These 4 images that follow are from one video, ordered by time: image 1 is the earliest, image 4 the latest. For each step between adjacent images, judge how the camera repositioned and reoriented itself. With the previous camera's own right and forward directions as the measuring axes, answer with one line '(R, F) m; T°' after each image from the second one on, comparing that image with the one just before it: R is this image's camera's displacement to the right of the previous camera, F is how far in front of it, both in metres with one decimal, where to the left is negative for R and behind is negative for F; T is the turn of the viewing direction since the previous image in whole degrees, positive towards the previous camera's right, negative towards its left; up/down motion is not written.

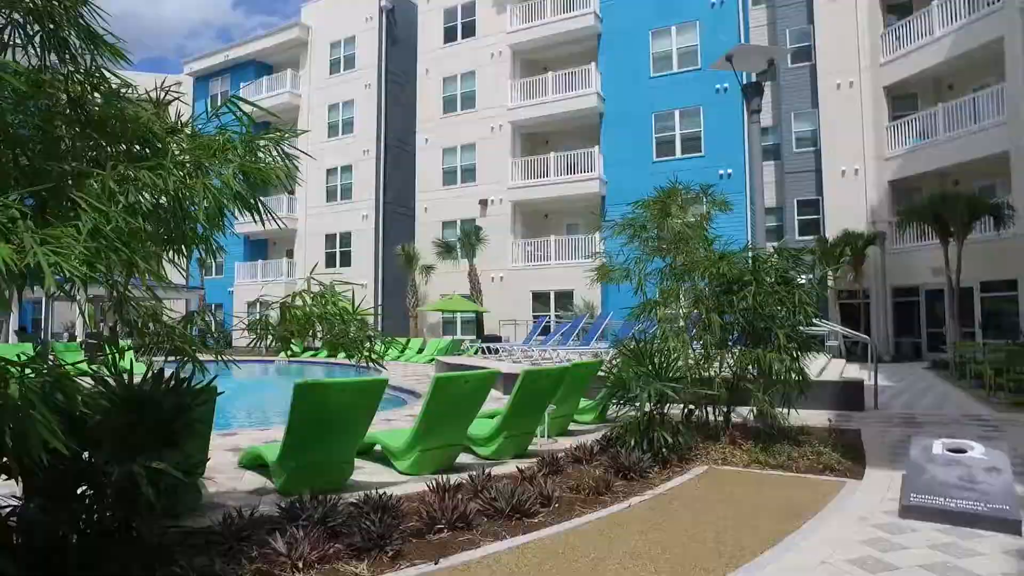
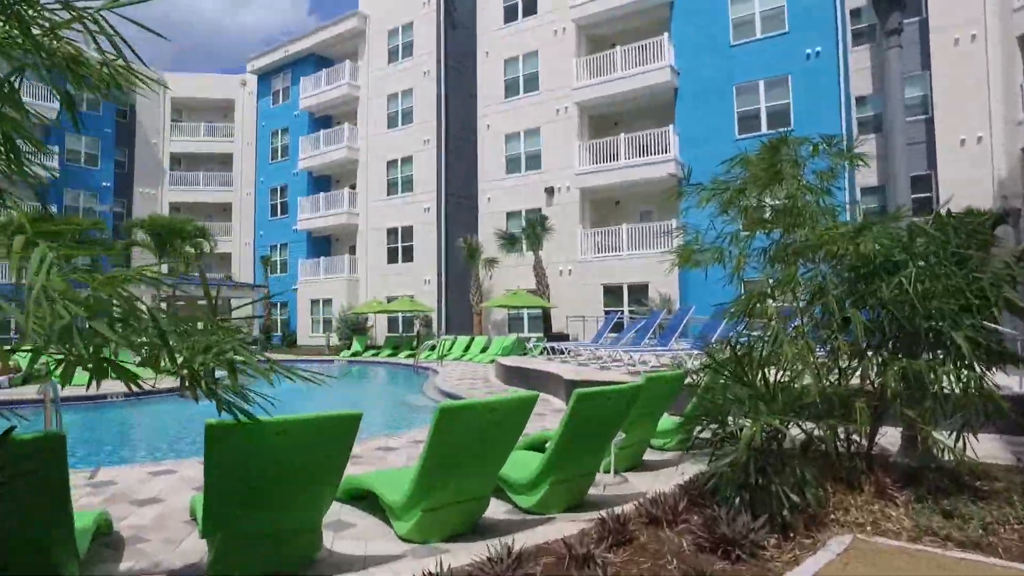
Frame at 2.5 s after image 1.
(+0.2, +1.8) m; -6°
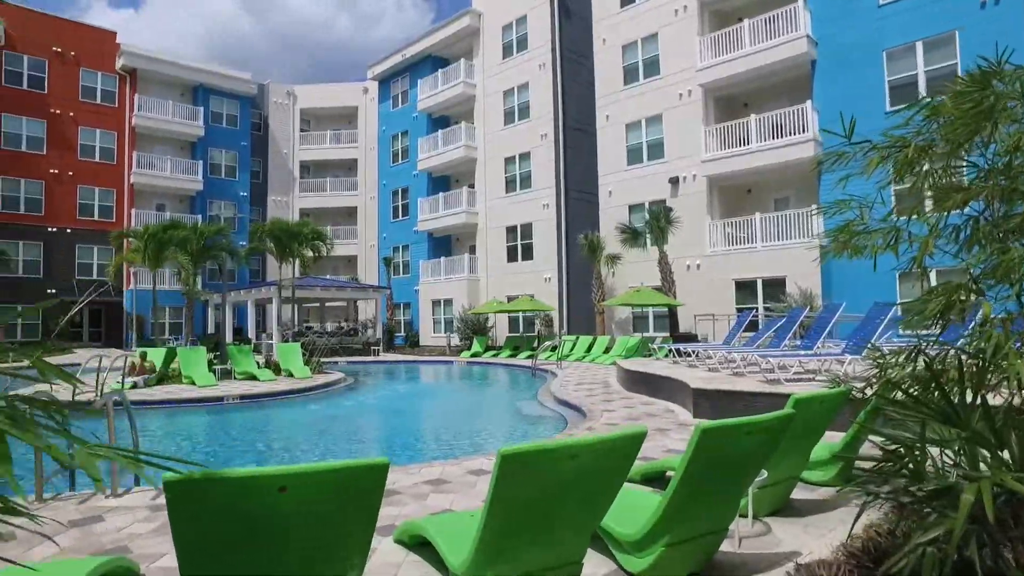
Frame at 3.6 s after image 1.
(+0.1, +1.1) m; -10°
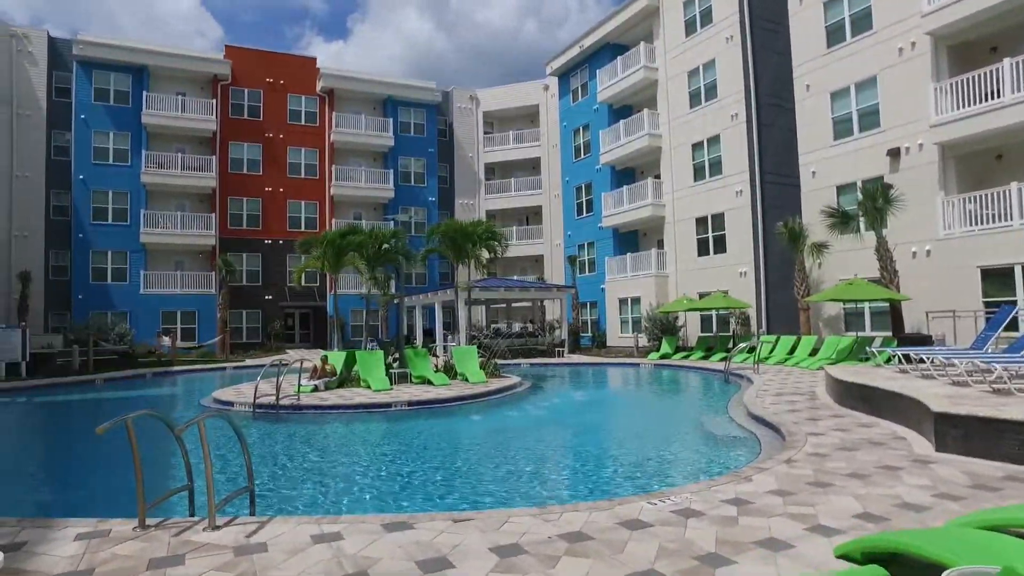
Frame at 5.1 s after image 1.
(+0.2, +1.3) m; -15°
